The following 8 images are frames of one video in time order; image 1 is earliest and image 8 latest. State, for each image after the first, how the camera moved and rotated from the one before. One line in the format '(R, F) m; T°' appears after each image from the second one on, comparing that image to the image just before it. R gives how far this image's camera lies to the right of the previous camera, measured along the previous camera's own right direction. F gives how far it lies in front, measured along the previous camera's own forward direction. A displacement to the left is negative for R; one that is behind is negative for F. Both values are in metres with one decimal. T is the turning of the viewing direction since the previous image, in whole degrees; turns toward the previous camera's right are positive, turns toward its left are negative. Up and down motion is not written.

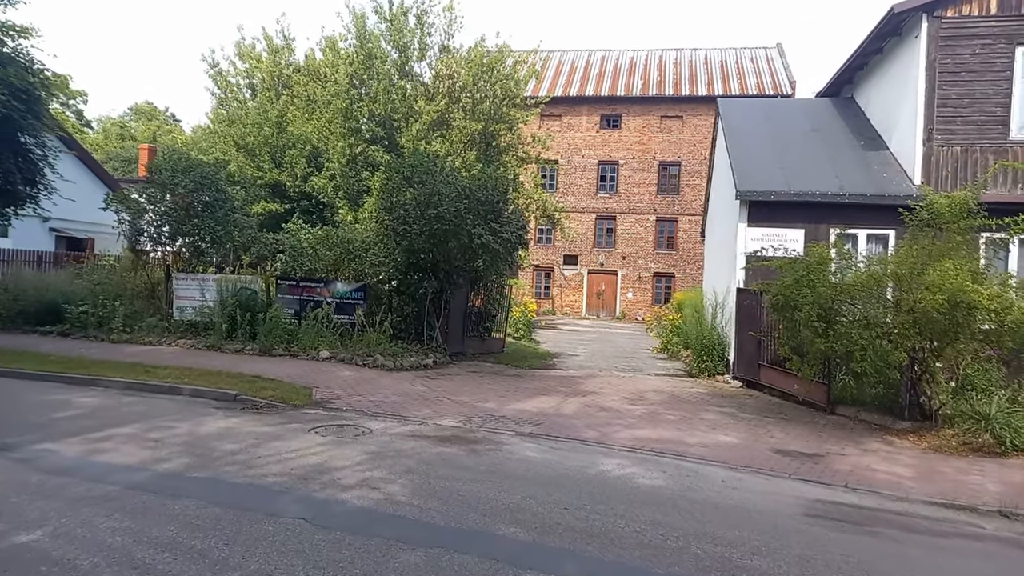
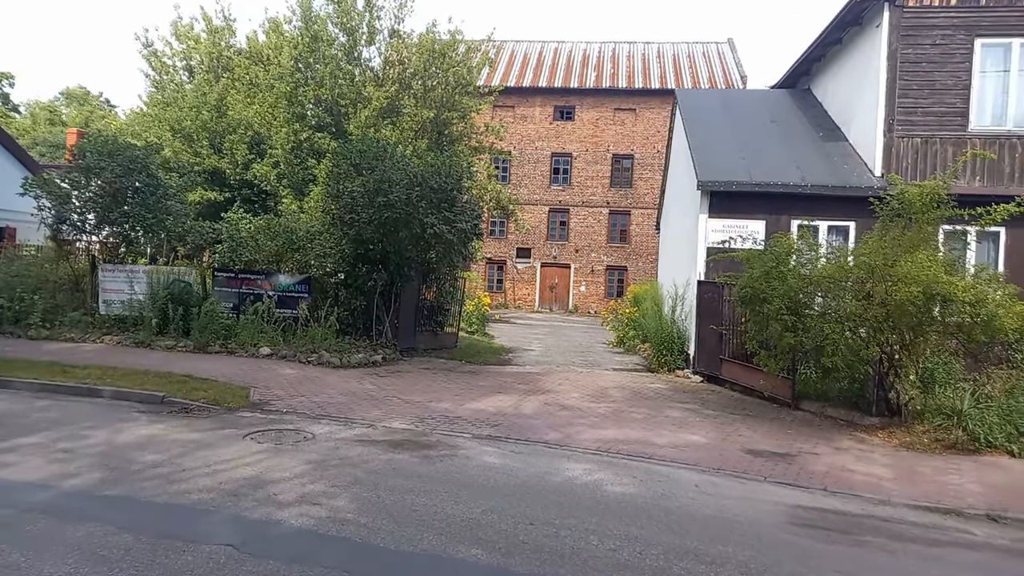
(-0.1, +0.7) m; +4°
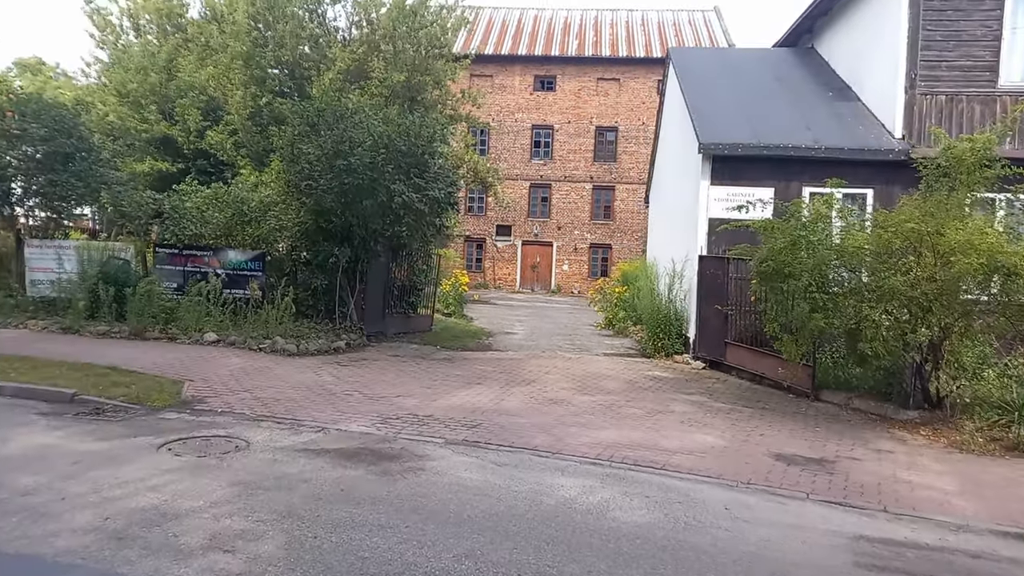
(0.0, +1.6) m; +2°
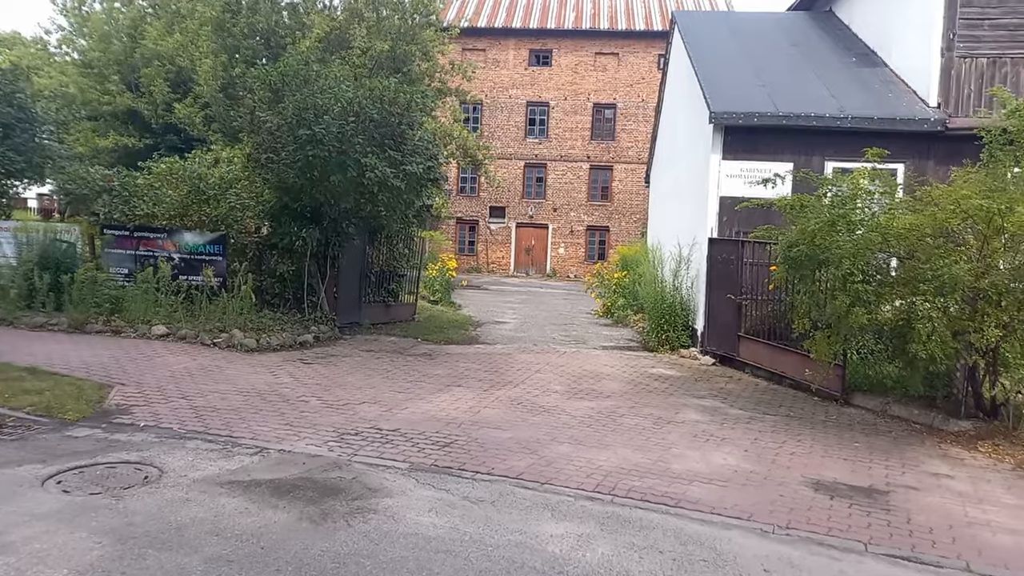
(+0.1, +1.4) m; 0°
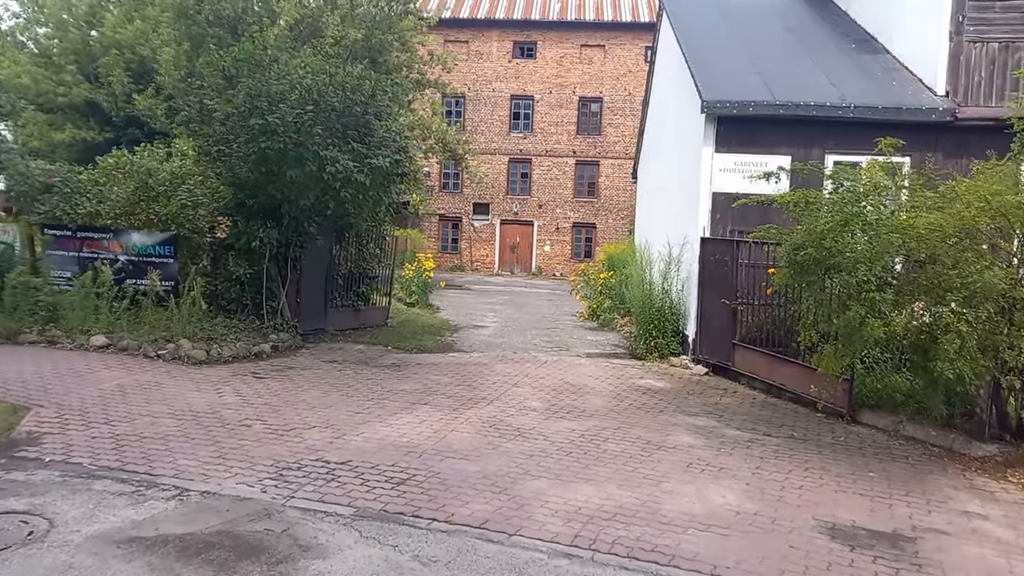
(+0.2, +0.9) m; +1°
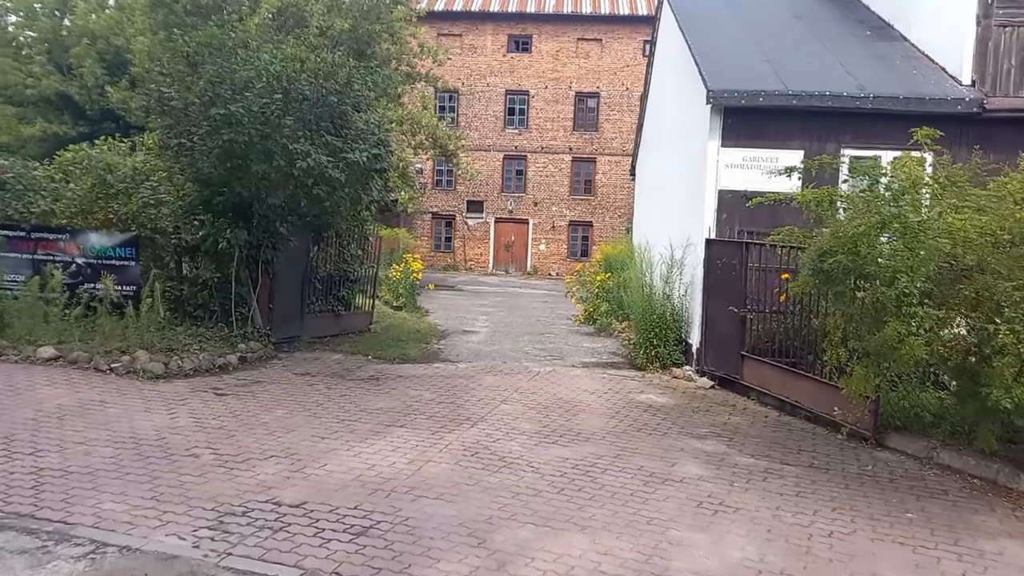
(+0.1, +0.9) m; 0°
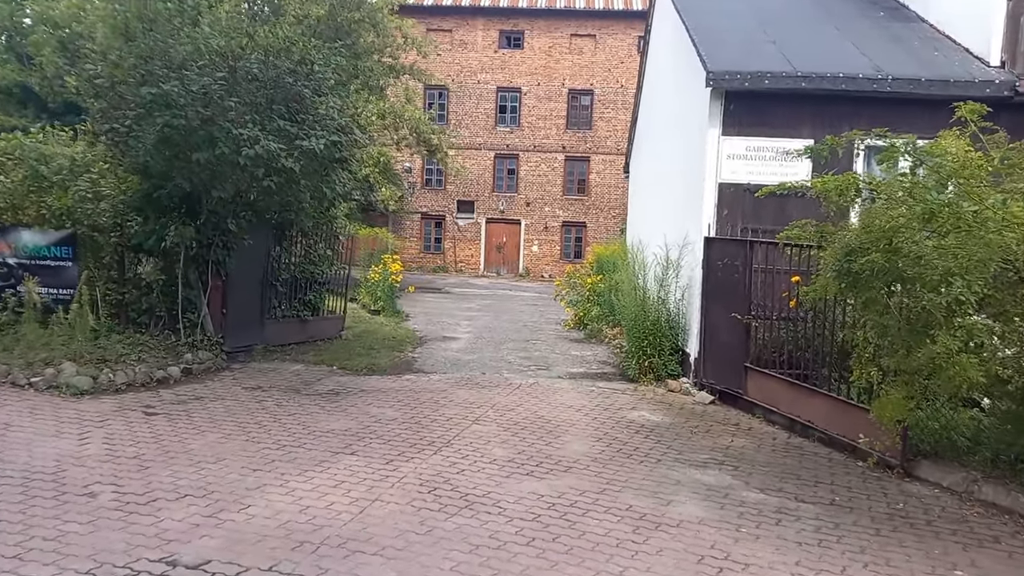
(+0.2, +1.0) m; 0°
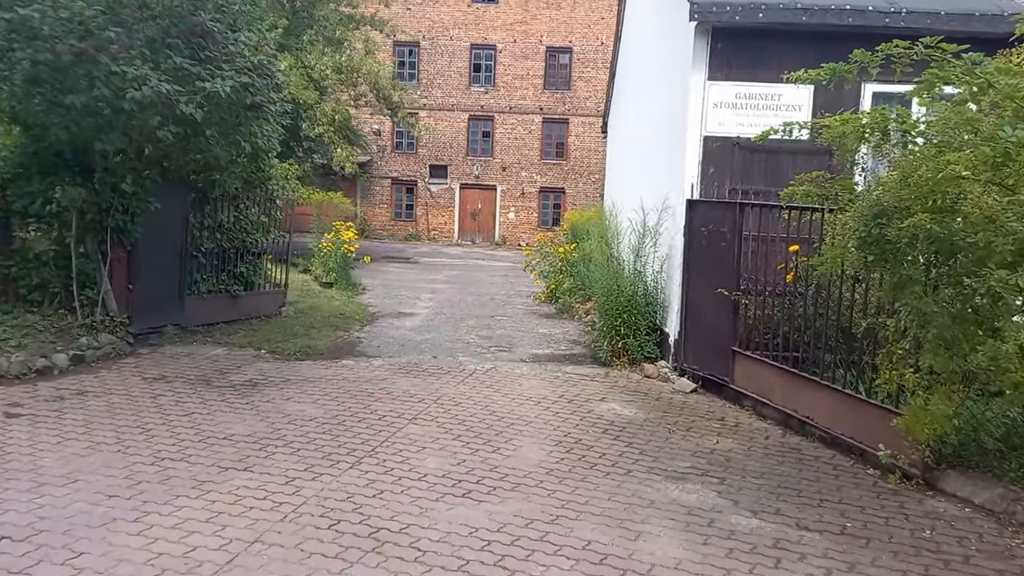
(+0.3, +1.3) m; +1°
